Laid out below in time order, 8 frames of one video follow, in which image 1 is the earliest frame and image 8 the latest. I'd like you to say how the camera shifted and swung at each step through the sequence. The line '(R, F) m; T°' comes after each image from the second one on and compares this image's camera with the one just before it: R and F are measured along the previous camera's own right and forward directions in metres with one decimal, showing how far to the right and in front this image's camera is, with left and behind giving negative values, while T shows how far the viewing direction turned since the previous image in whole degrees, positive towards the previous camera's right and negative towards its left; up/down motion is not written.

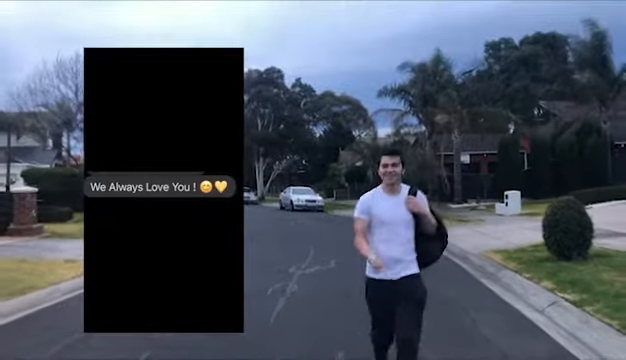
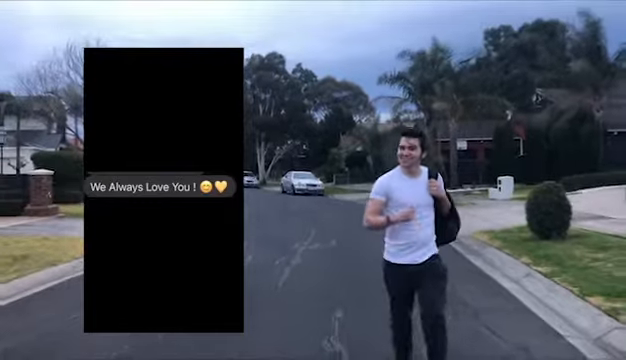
(0.0, -1.4) m; 0°
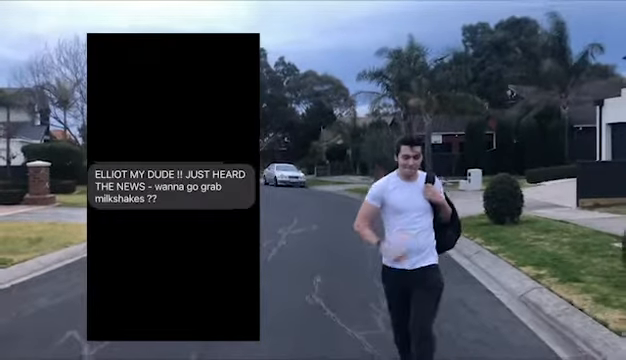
(0.0, -2.1) m; +1°
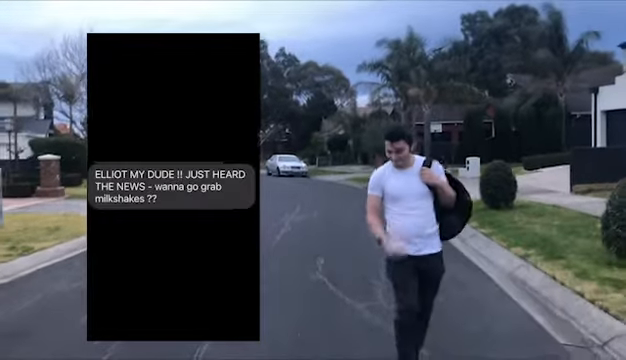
(0.0, -0.9) m; 0°
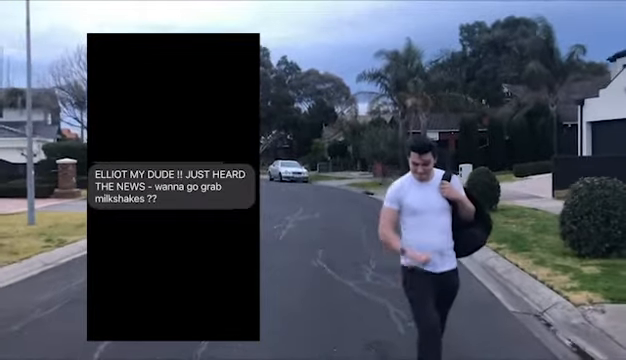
(0.0, -2.0) m; 0°
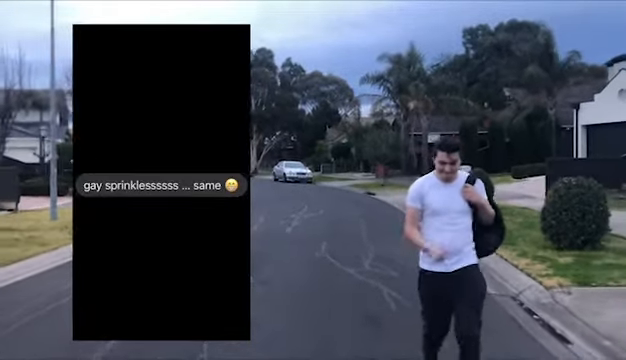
(0.0, -1.3) m; 0°
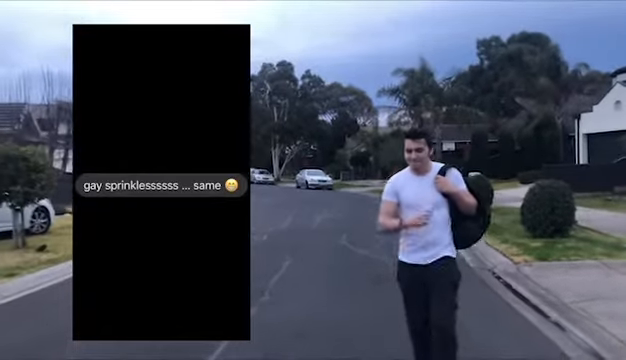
(-0.1, -3.3) m; -1°
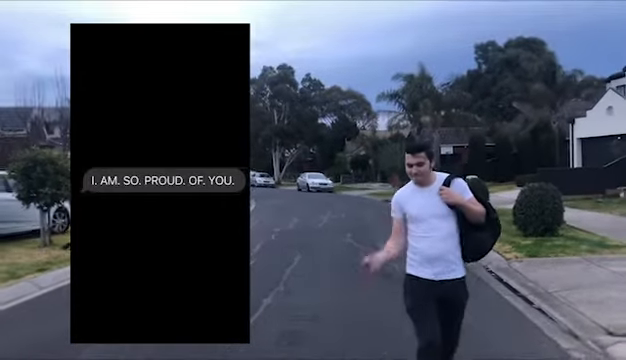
(-0.1, -1.1) m; 0°
